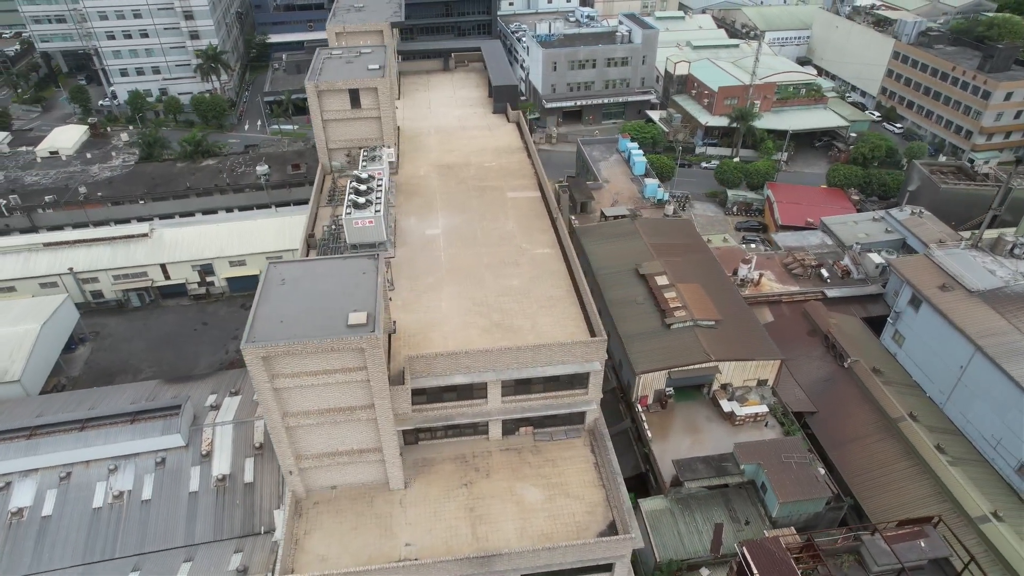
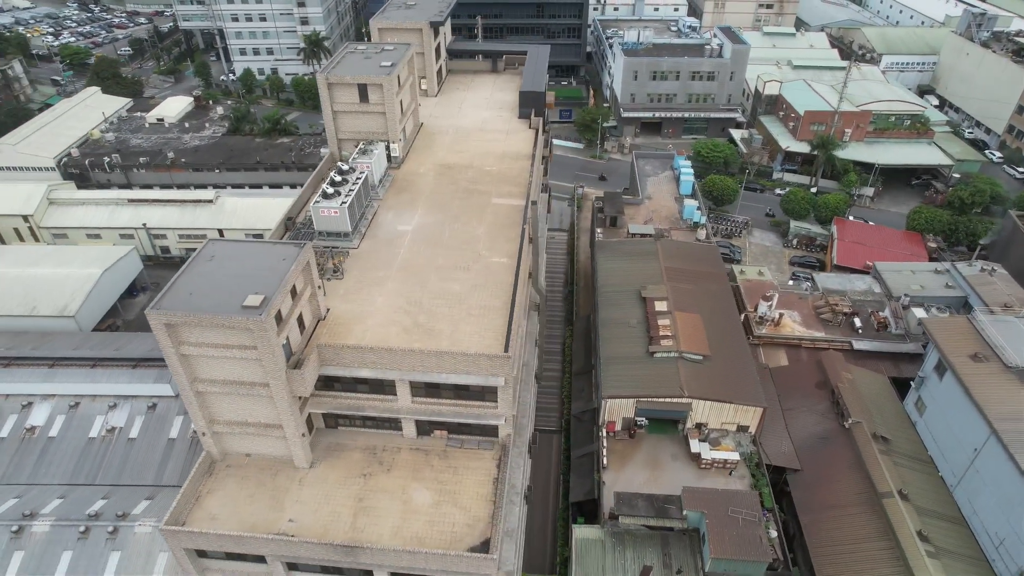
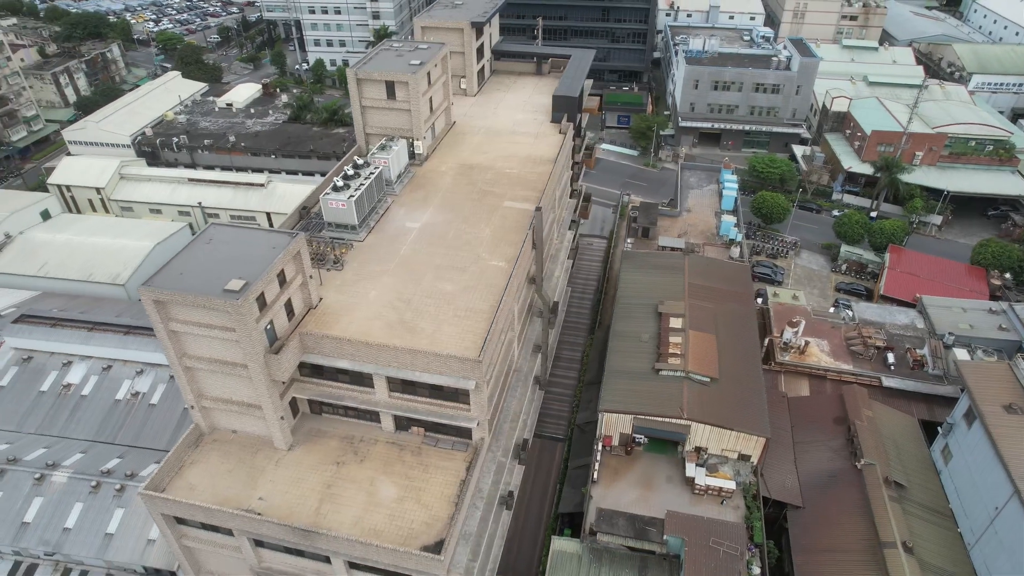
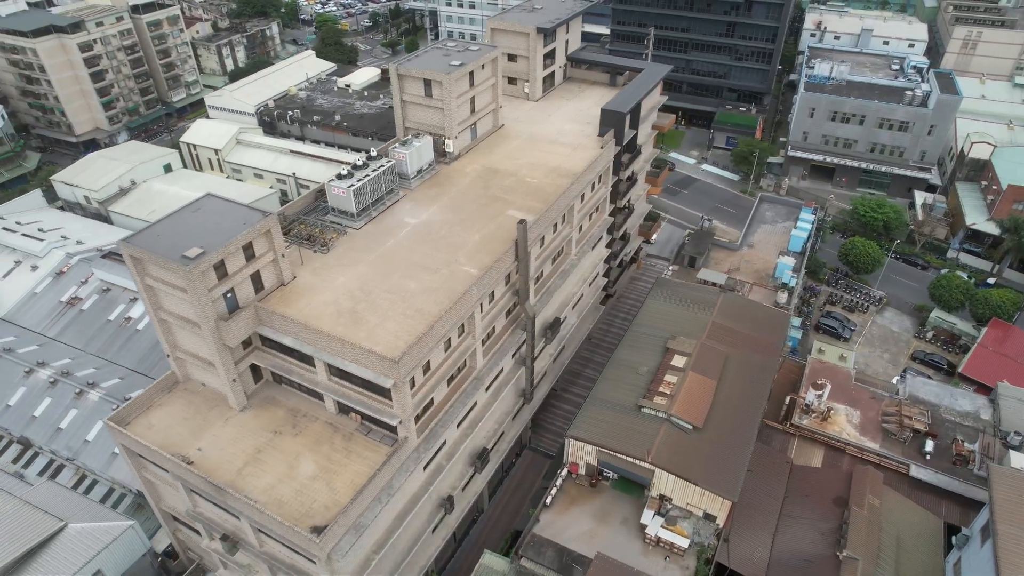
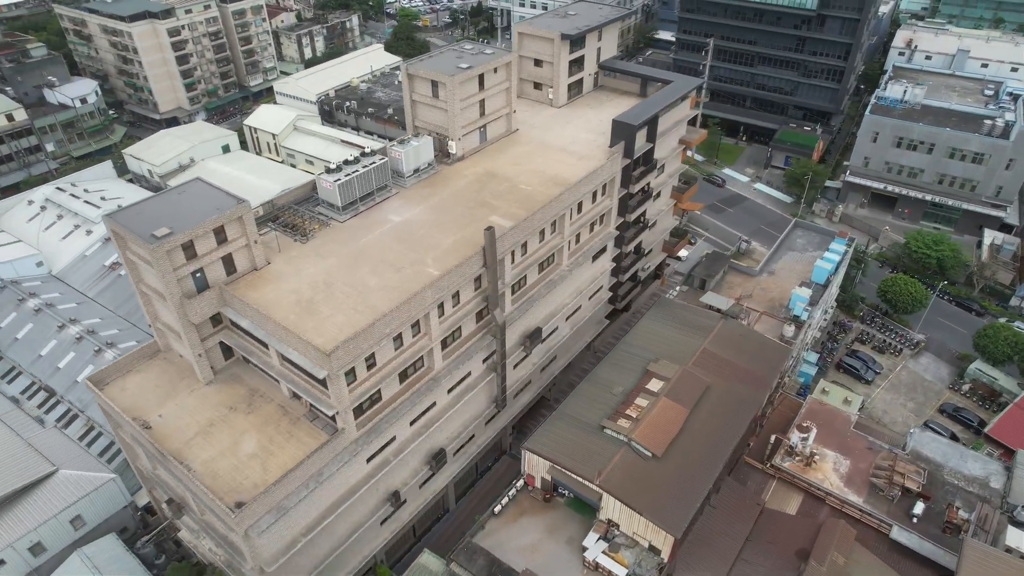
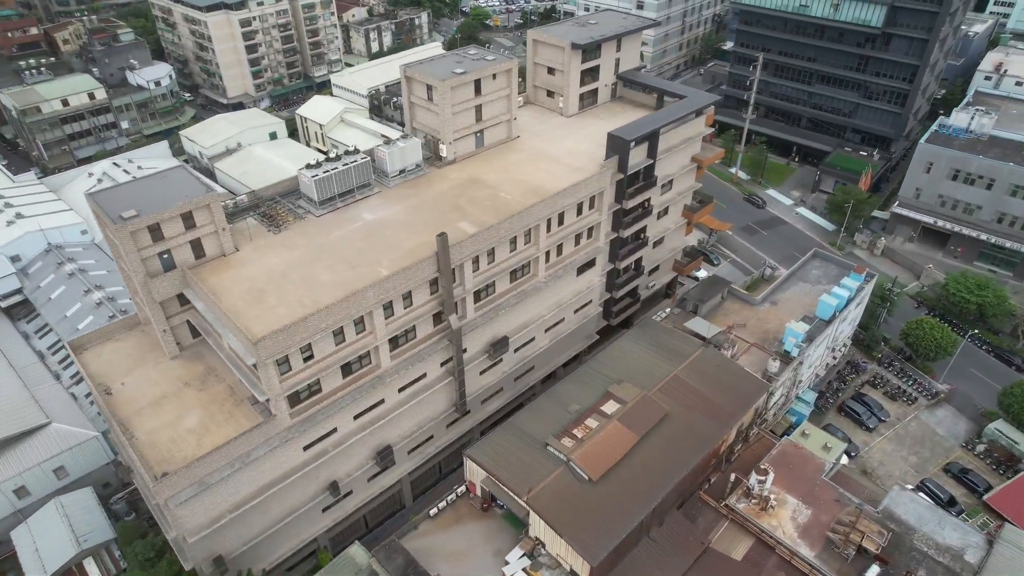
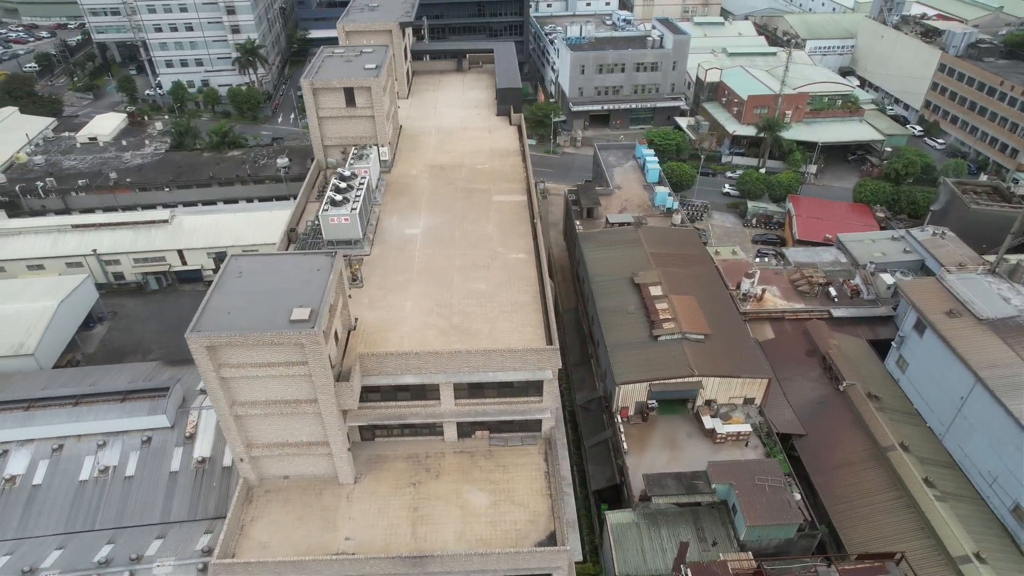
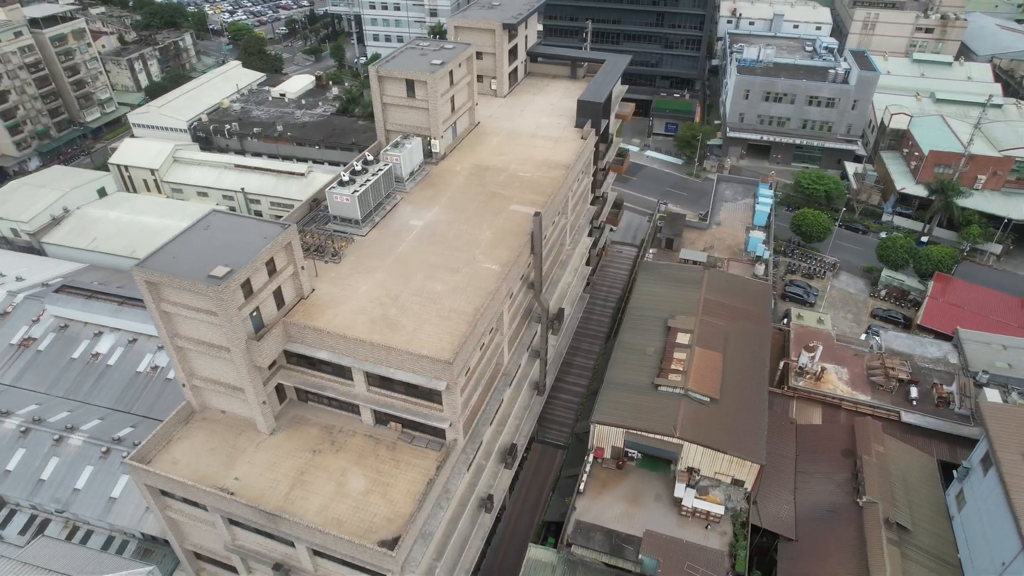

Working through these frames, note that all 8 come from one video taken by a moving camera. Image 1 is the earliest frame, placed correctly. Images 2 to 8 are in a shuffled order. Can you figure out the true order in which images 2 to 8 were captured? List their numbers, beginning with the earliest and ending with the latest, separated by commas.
7, 2, 3, 8, 4, 5, 6
